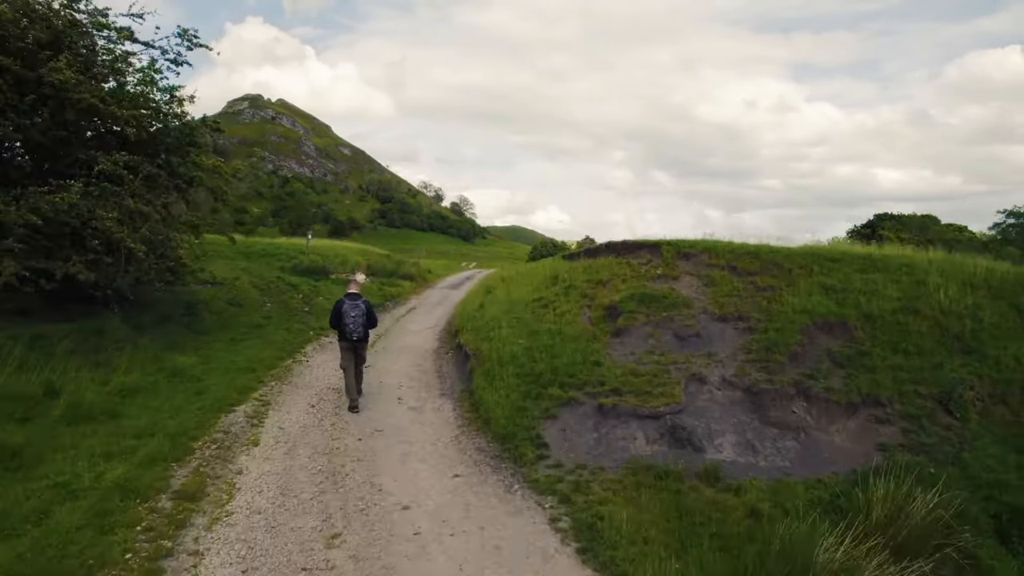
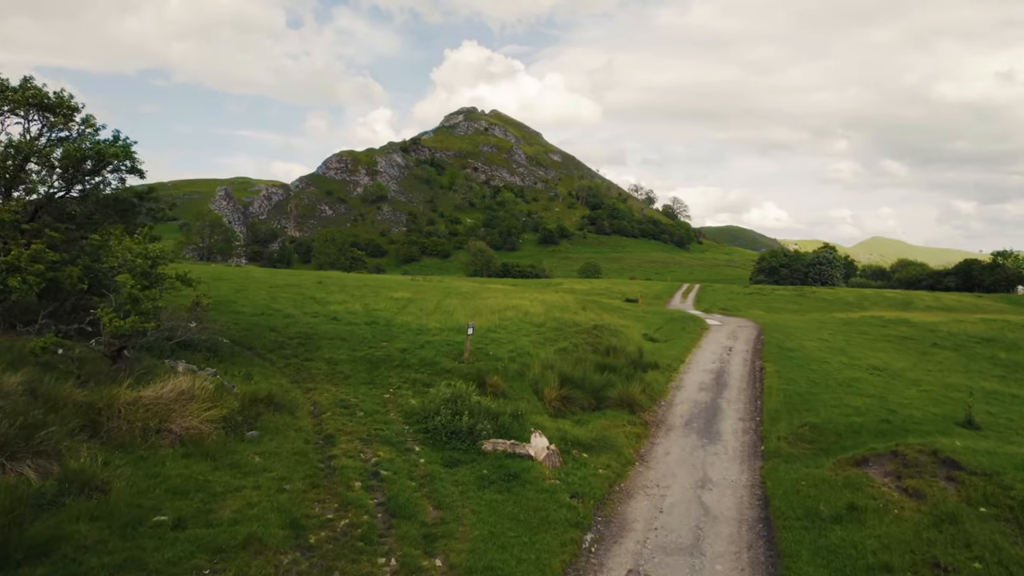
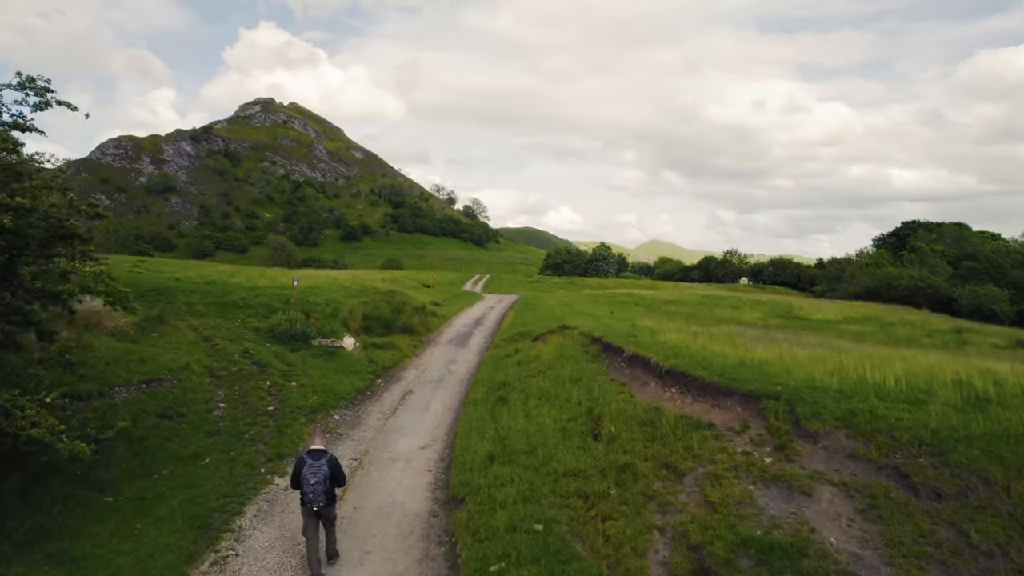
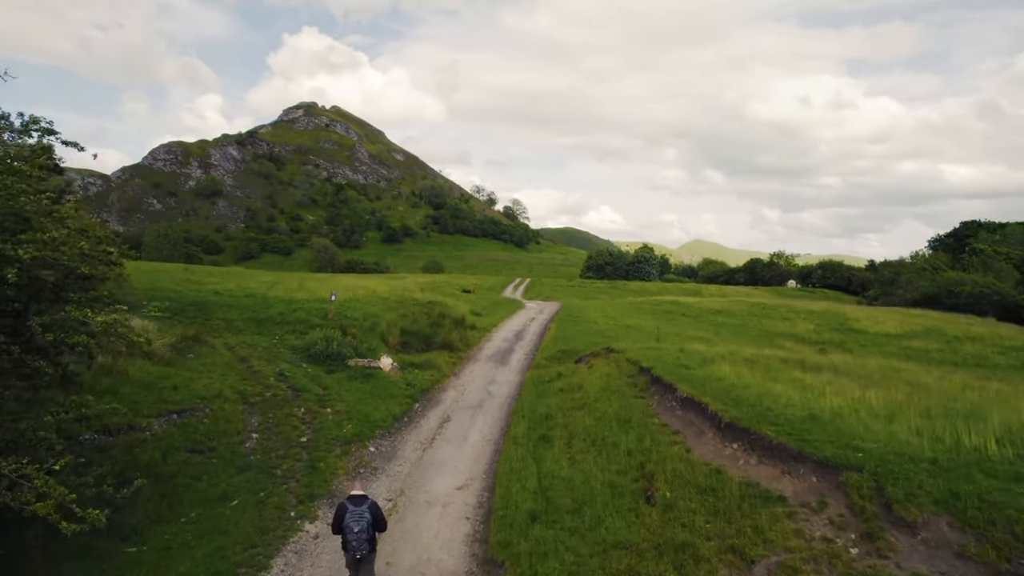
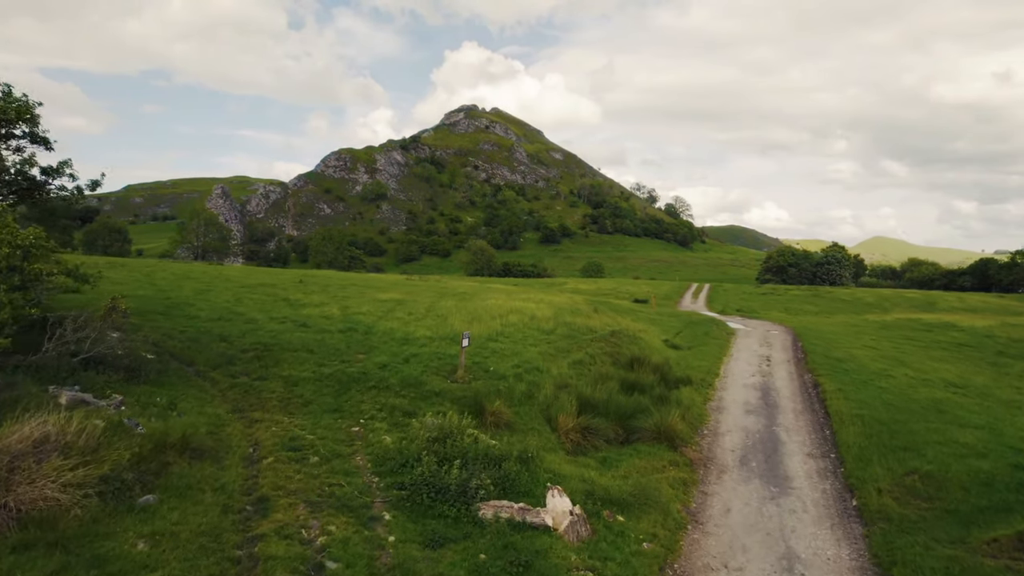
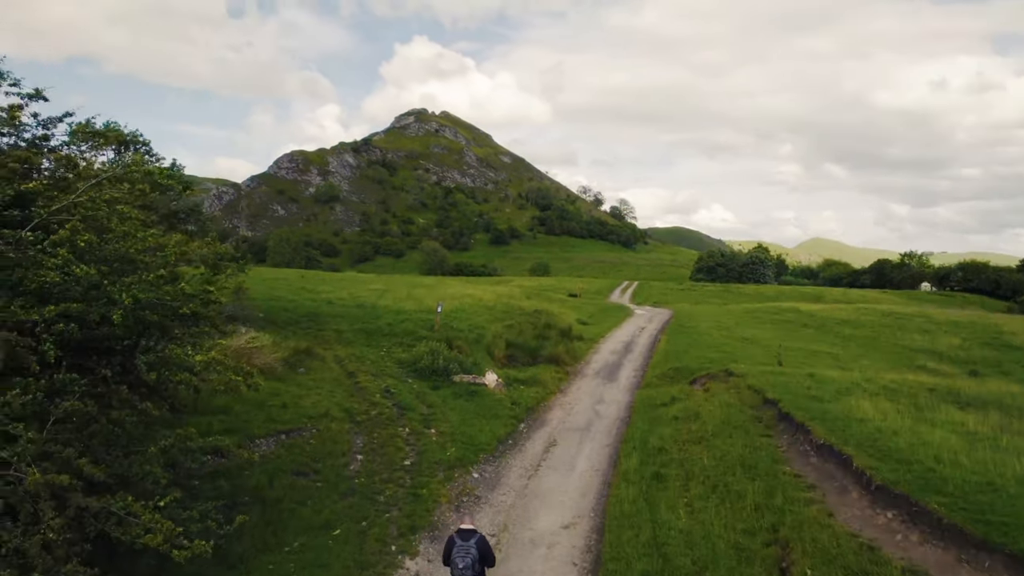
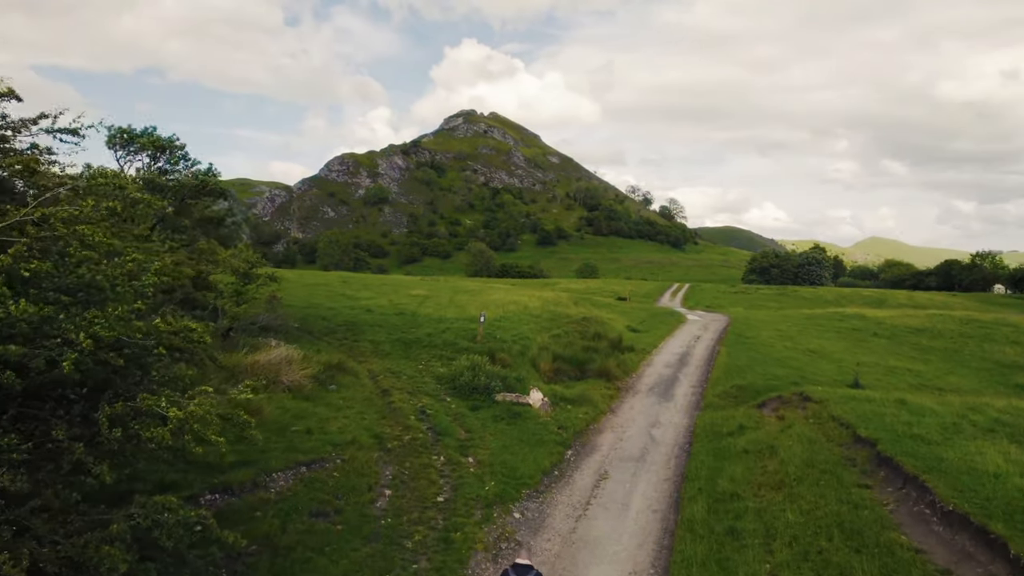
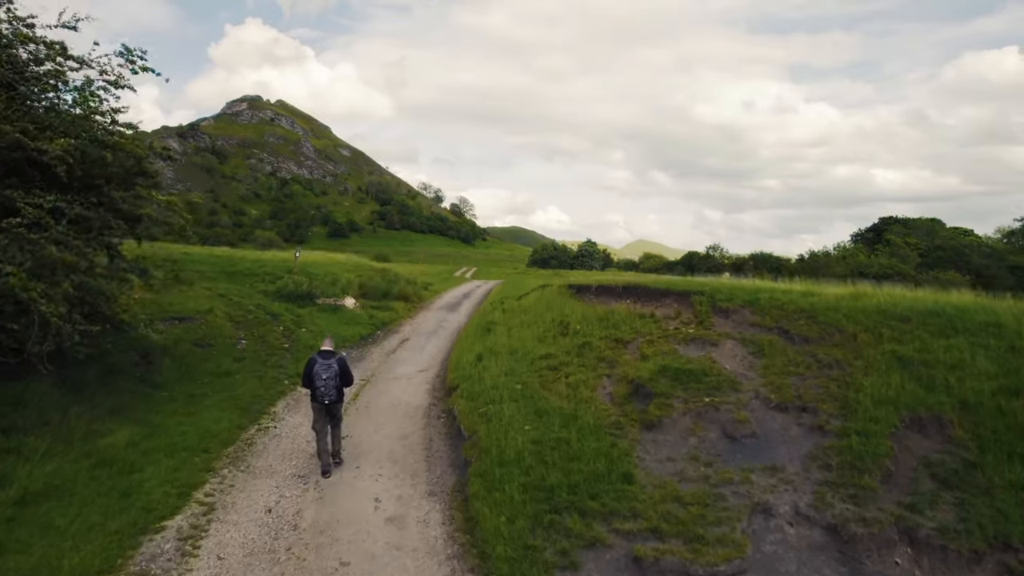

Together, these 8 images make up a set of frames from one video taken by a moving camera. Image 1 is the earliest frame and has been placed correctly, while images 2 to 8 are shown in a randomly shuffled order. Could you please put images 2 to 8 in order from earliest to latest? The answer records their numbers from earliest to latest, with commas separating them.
8, 3, 4, 6, 7, 2, 5
